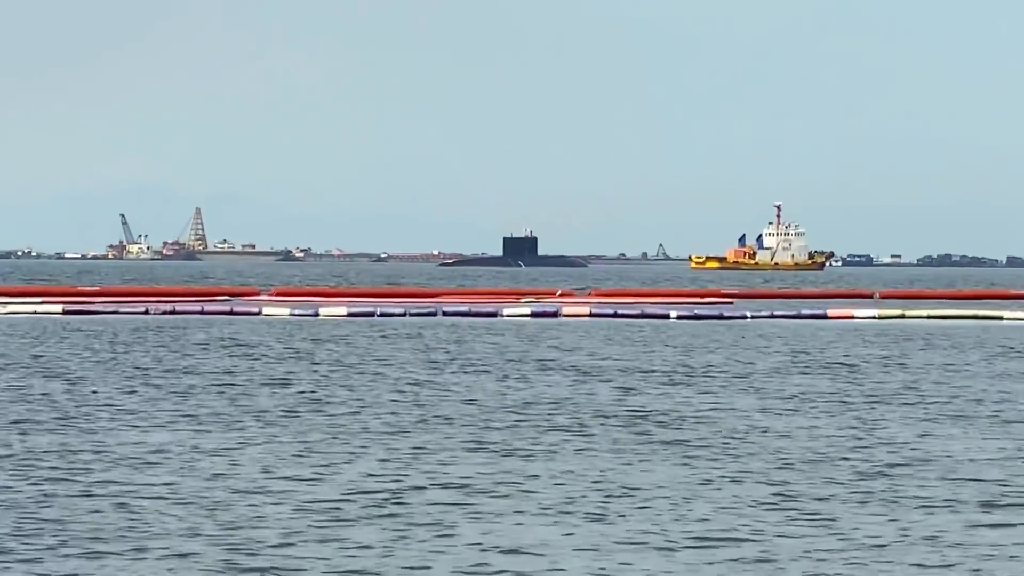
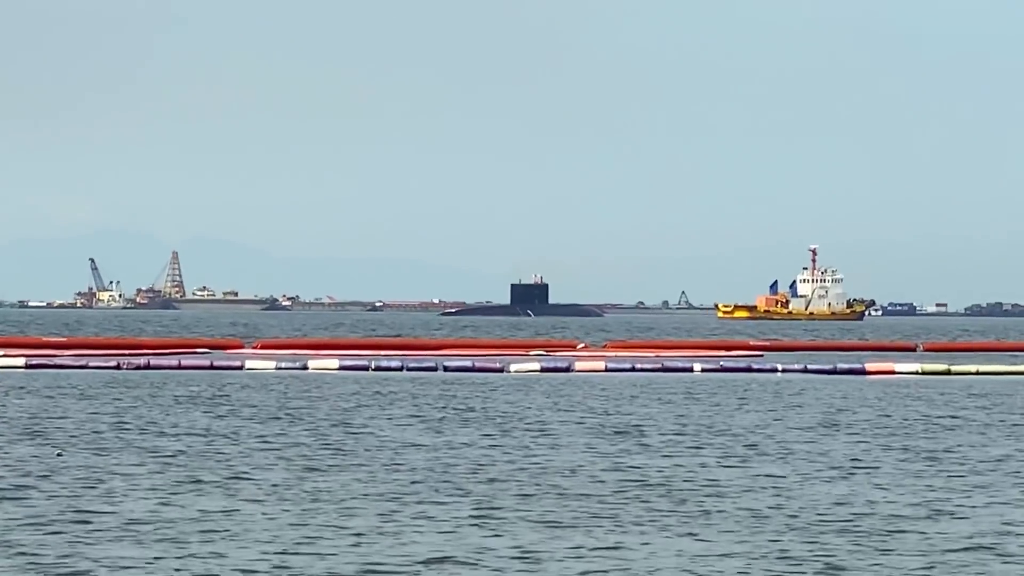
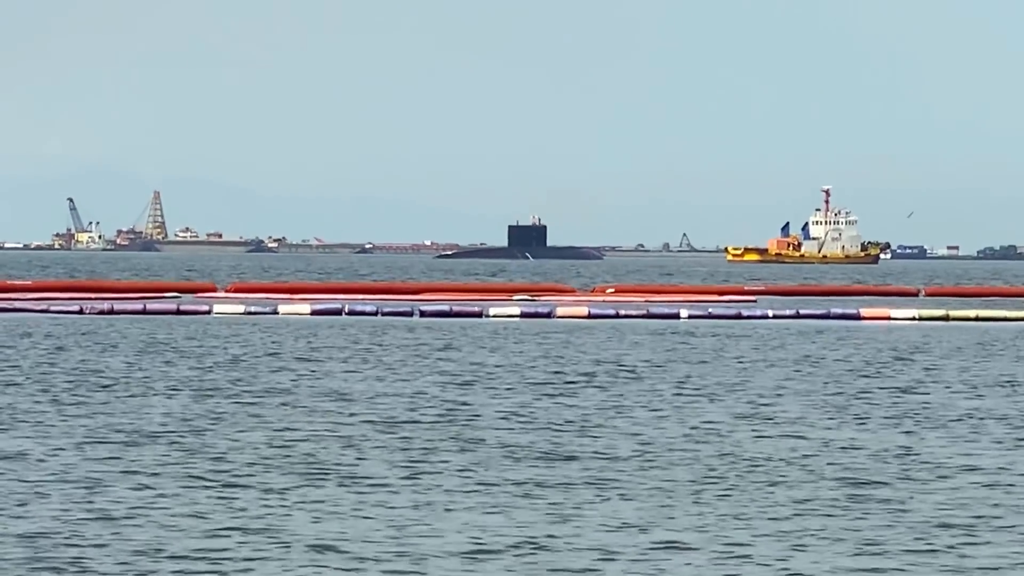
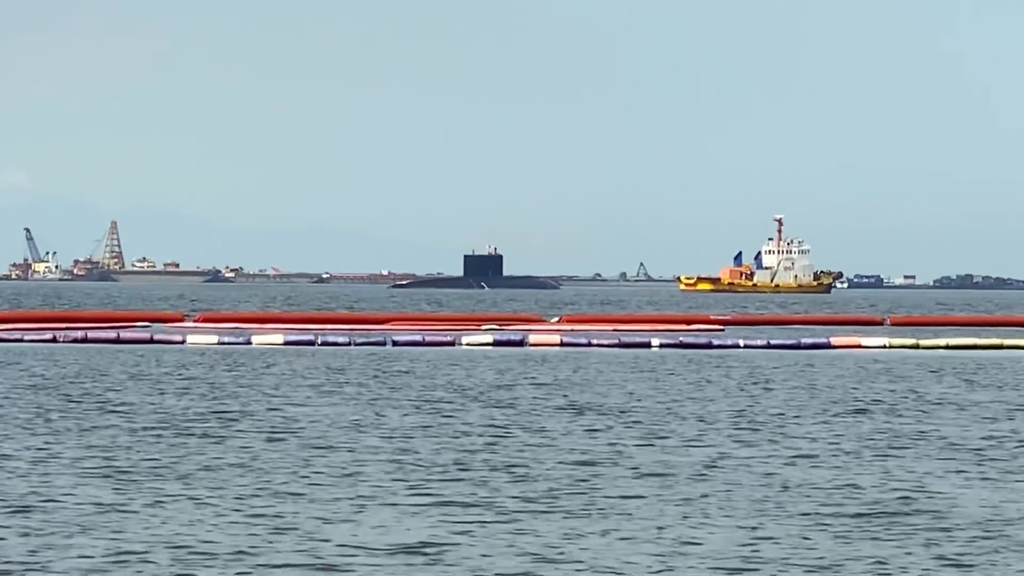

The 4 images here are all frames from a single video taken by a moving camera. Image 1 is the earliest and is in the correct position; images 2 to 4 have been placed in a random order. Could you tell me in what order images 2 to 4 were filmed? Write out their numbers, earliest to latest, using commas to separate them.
2, 4, 3
